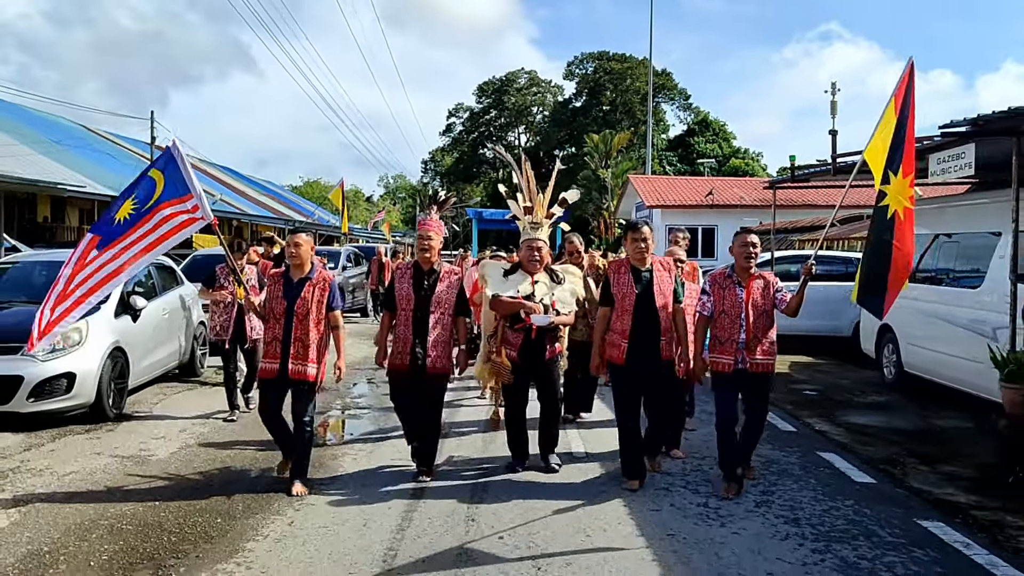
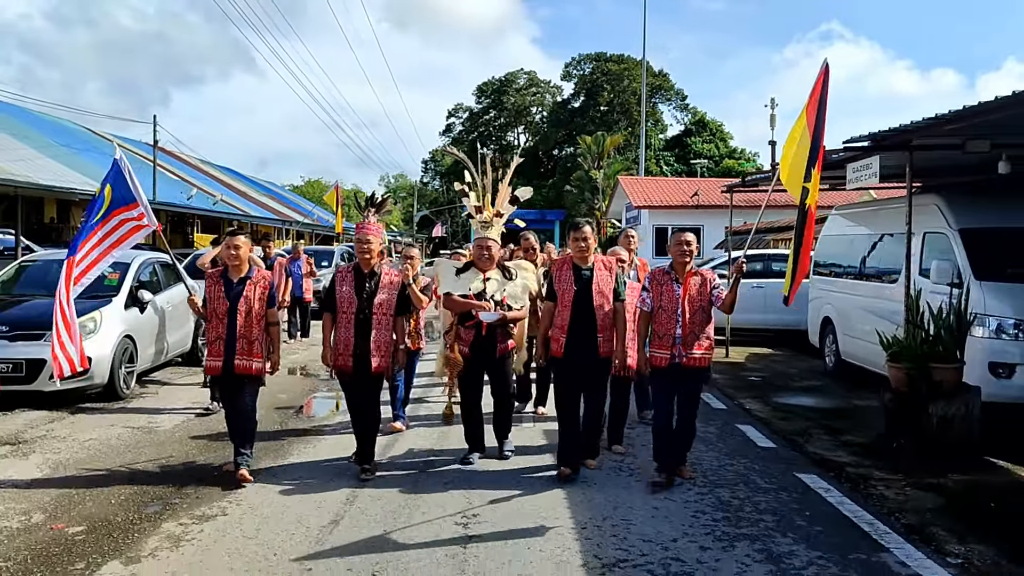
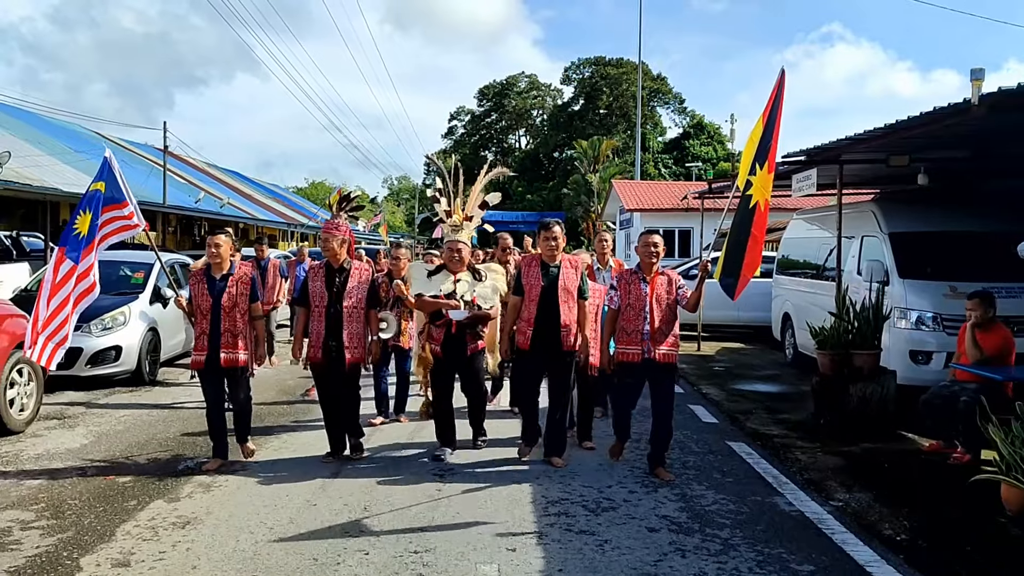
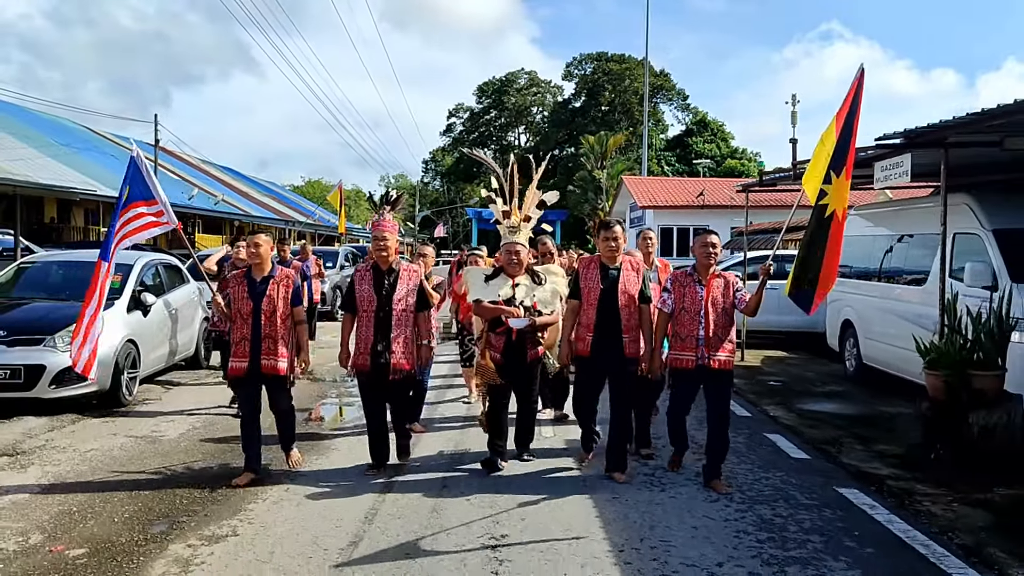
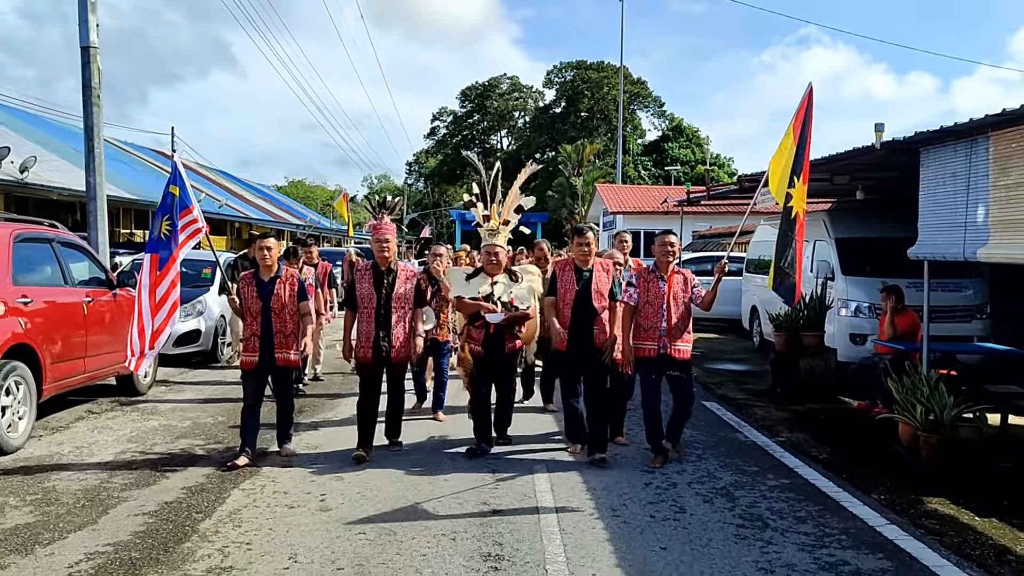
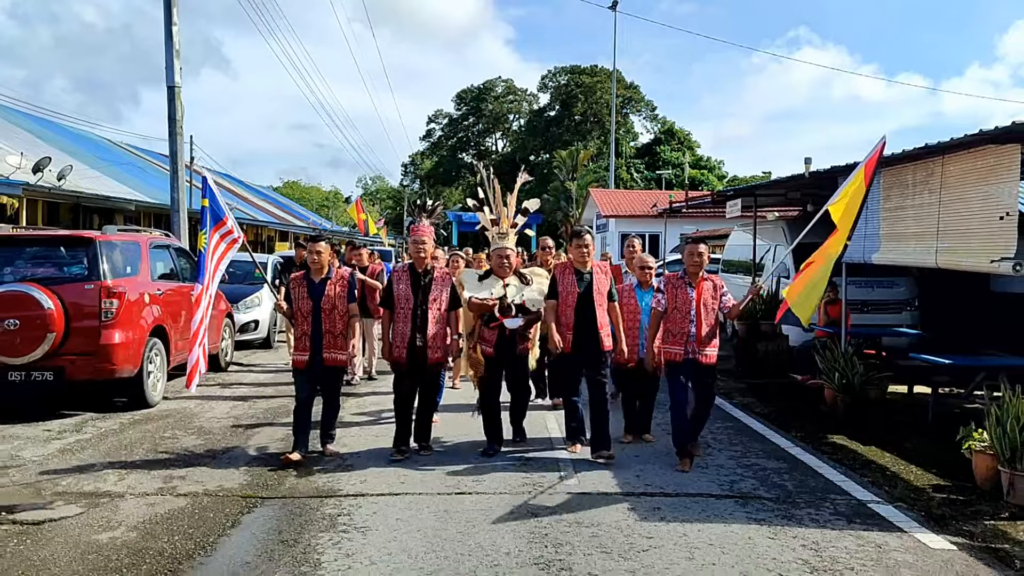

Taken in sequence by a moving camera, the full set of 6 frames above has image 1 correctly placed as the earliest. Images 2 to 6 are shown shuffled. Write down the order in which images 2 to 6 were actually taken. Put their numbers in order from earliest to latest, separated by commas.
4, 2, 3, 5, 6
